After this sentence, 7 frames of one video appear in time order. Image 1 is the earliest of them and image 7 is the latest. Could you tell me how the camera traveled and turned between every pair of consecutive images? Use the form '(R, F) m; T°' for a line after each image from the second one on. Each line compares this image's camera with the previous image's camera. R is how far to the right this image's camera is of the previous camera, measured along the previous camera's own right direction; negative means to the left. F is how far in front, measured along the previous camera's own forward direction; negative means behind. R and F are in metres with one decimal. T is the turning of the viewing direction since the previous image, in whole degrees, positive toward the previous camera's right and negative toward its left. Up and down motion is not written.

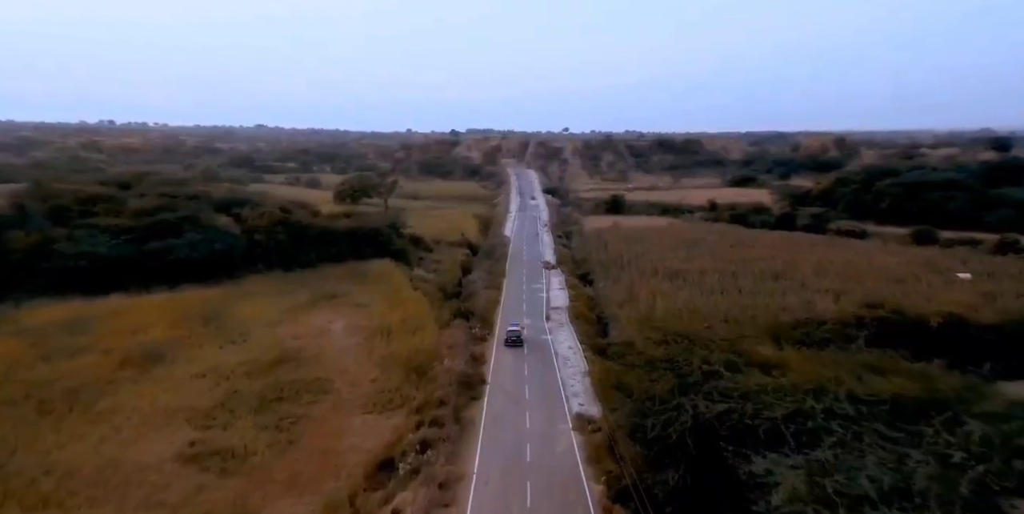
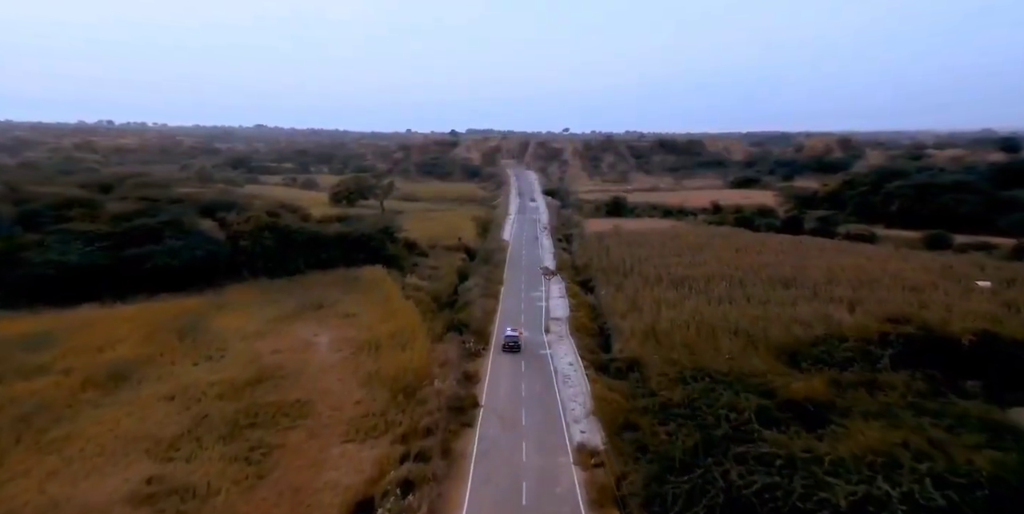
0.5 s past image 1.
(+0.2, +2.4) m; 0°
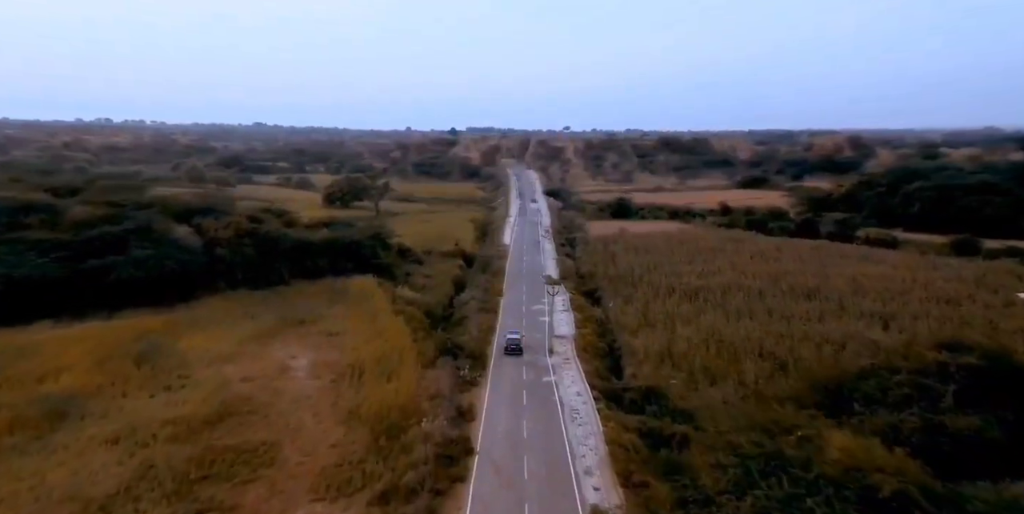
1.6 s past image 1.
(0.0, +4.1) m; 0°
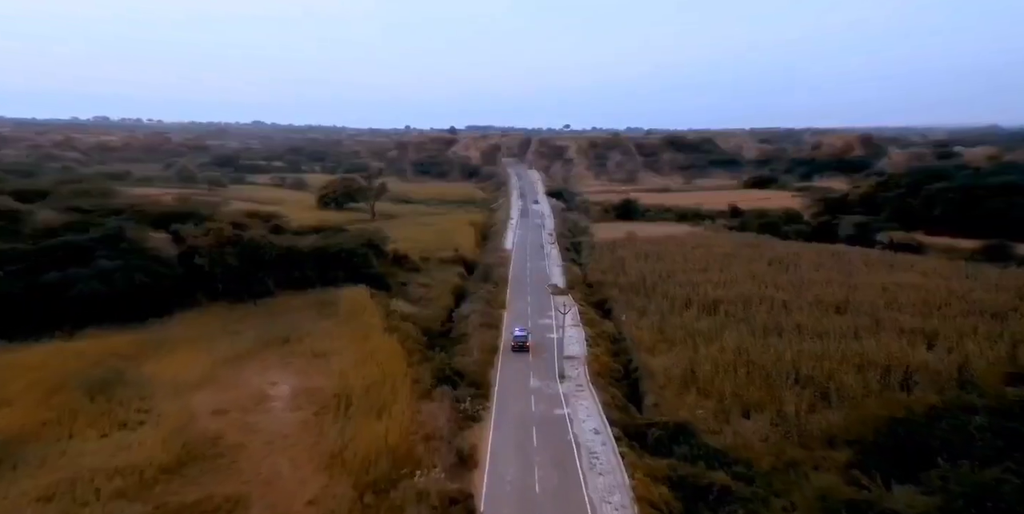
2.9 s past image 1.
(-0.3, +3.9) m; 0°
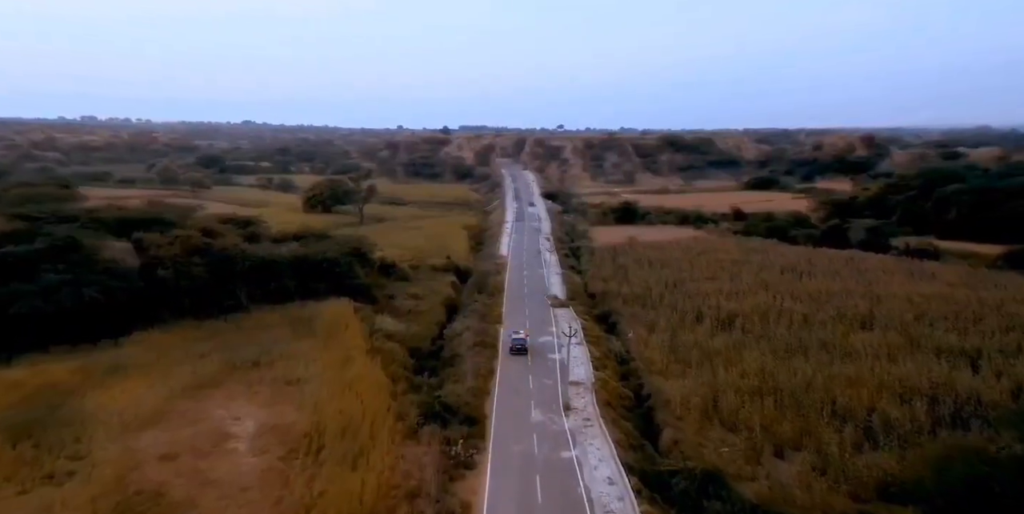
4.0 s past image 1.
(-0.2, +4.0) m; +1°
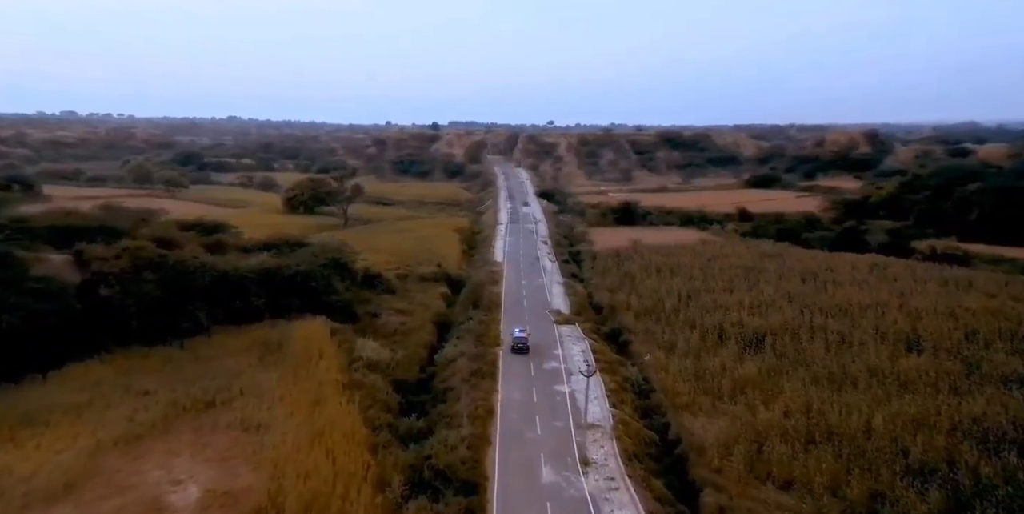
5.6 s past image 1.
(-0.5, +5.3) m; +1°
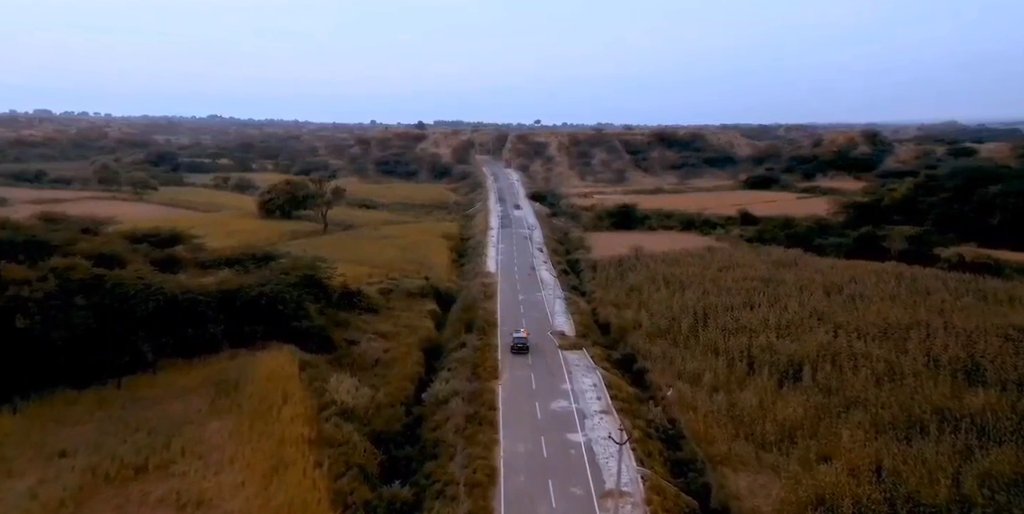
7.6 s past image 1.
(-0.7, +5.4) m; +1°
